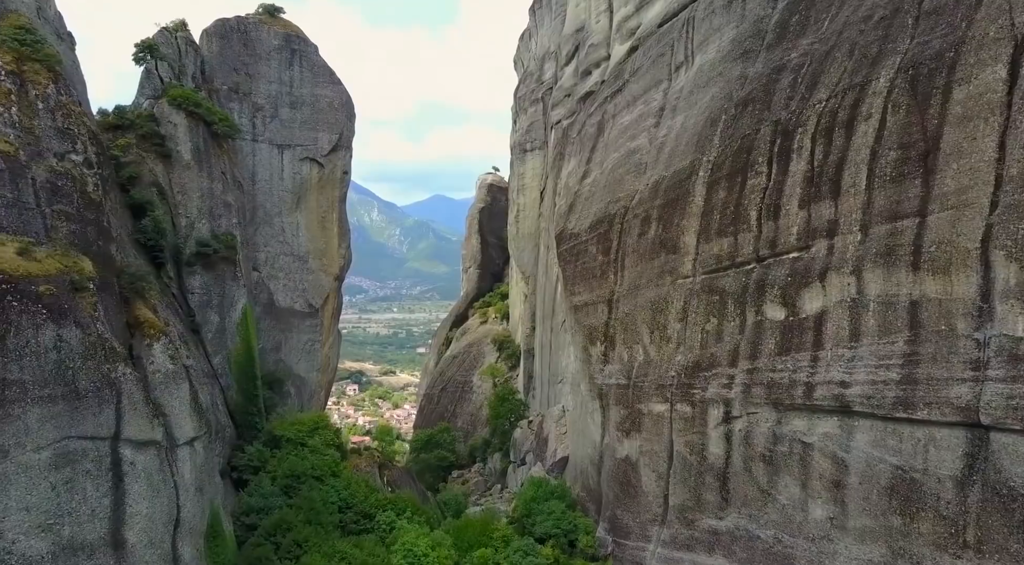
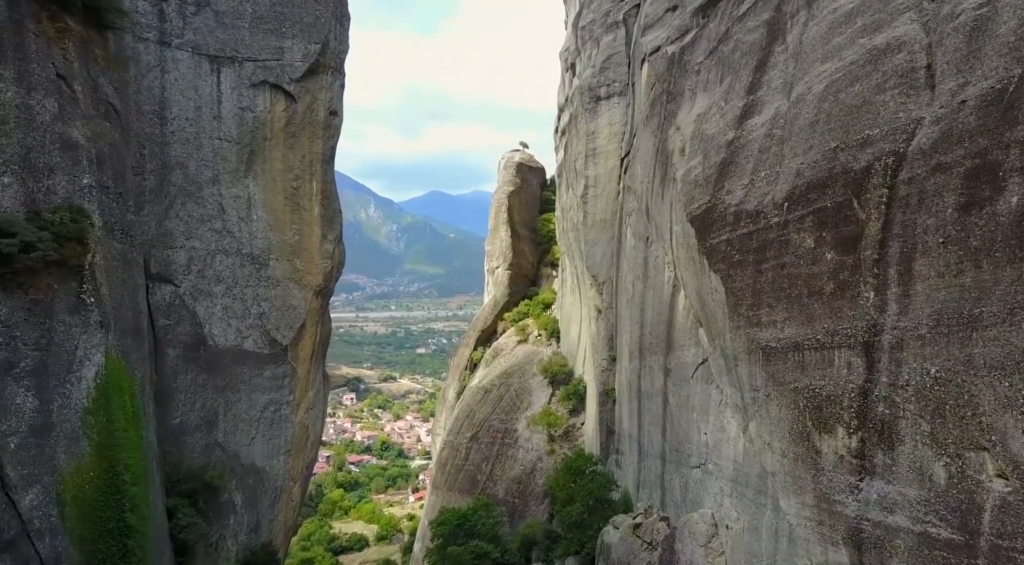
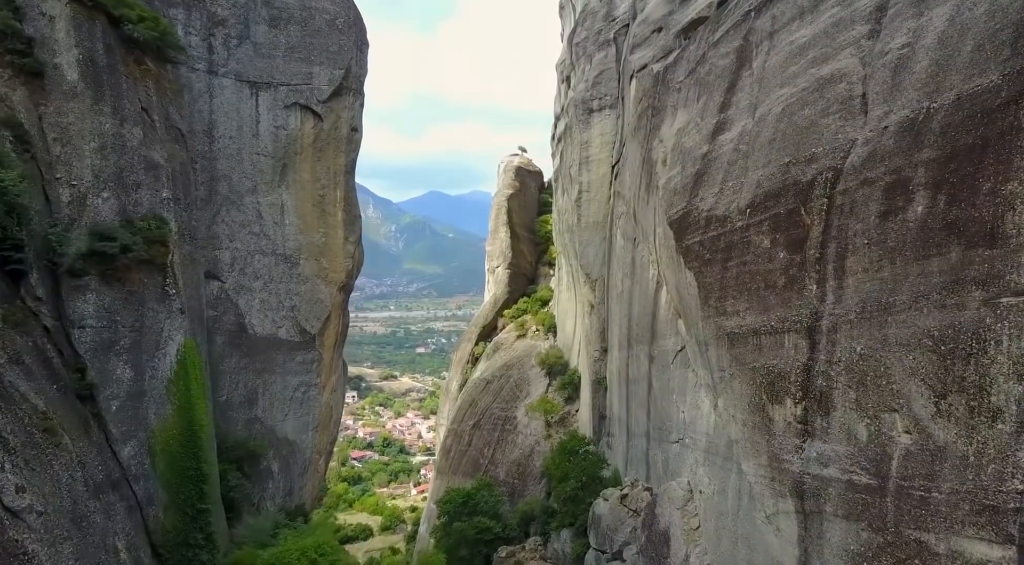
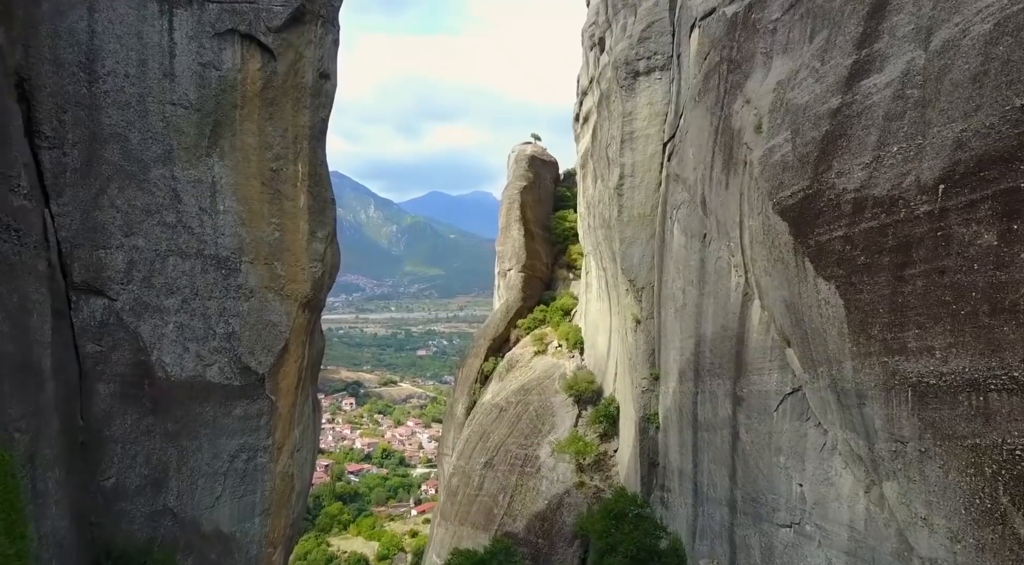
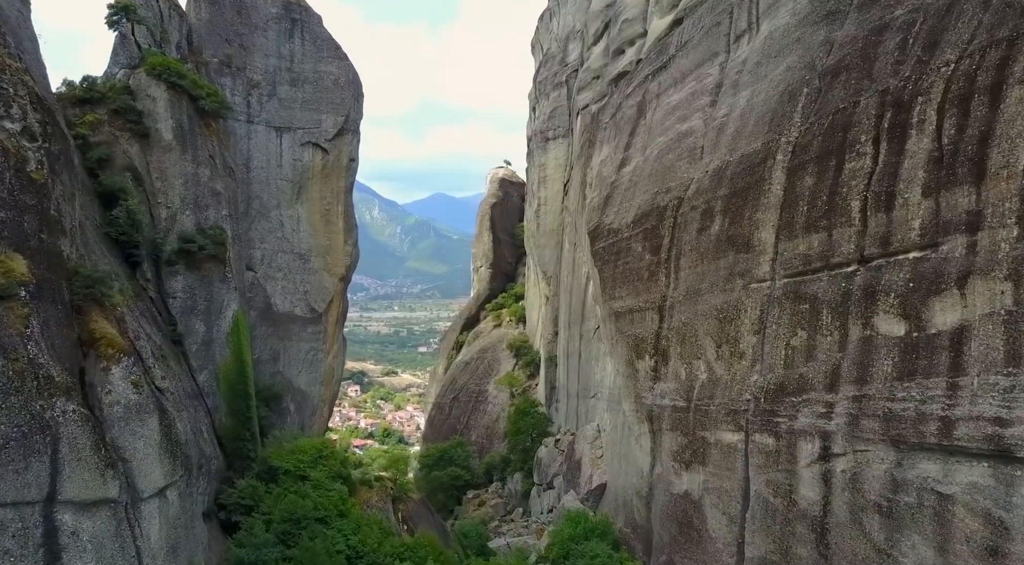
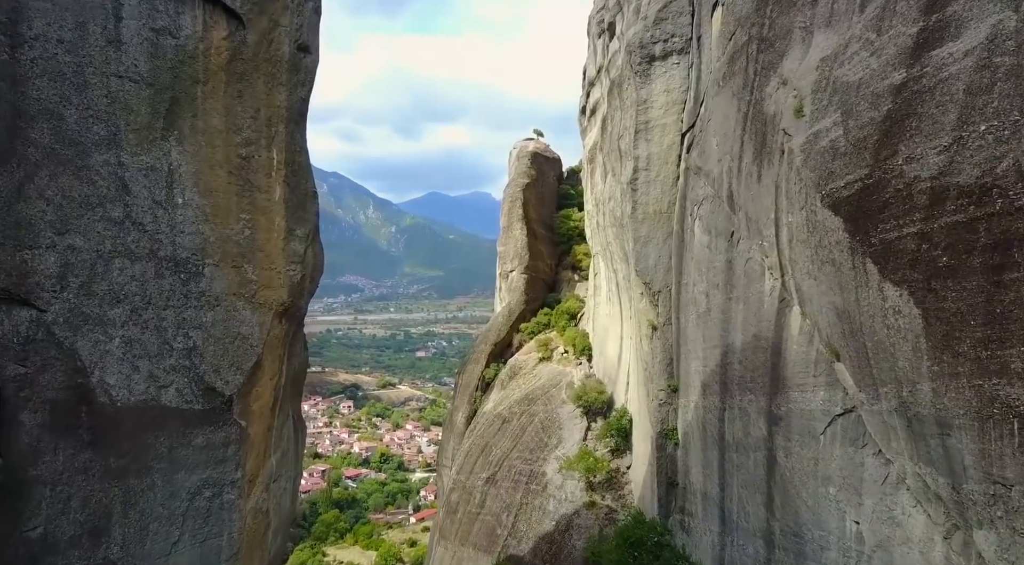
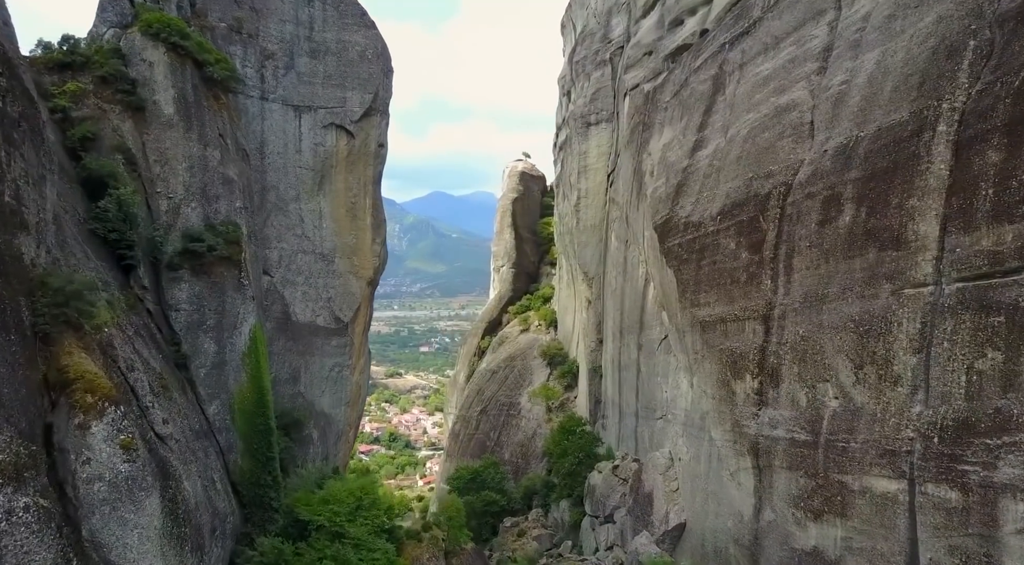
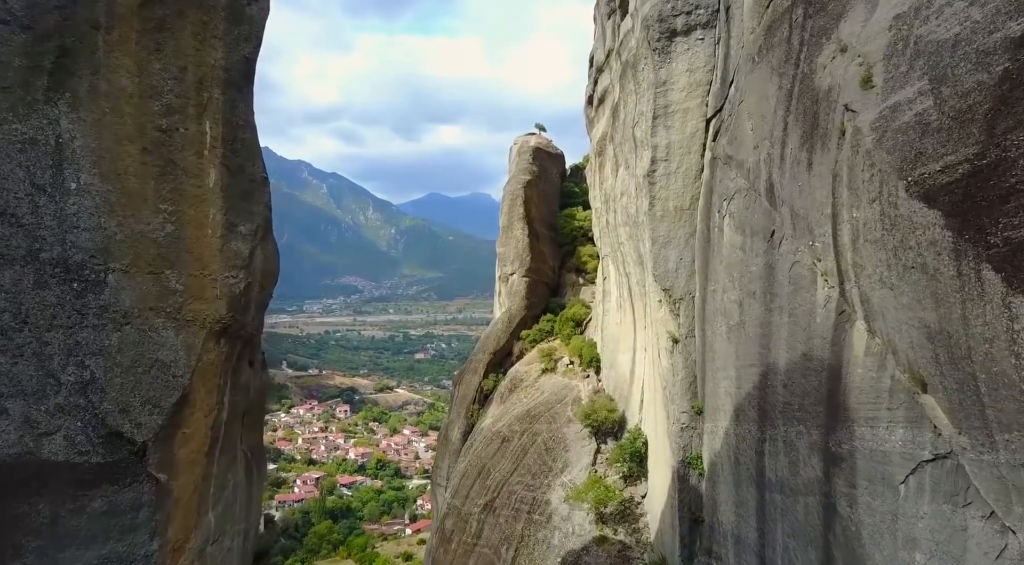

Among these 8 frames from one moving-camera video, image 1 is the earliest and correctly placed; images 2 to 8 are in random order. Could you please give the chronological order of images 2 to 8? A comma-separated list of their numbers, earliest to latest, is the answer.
5, 7, 3, 2, 4, 6, 8
